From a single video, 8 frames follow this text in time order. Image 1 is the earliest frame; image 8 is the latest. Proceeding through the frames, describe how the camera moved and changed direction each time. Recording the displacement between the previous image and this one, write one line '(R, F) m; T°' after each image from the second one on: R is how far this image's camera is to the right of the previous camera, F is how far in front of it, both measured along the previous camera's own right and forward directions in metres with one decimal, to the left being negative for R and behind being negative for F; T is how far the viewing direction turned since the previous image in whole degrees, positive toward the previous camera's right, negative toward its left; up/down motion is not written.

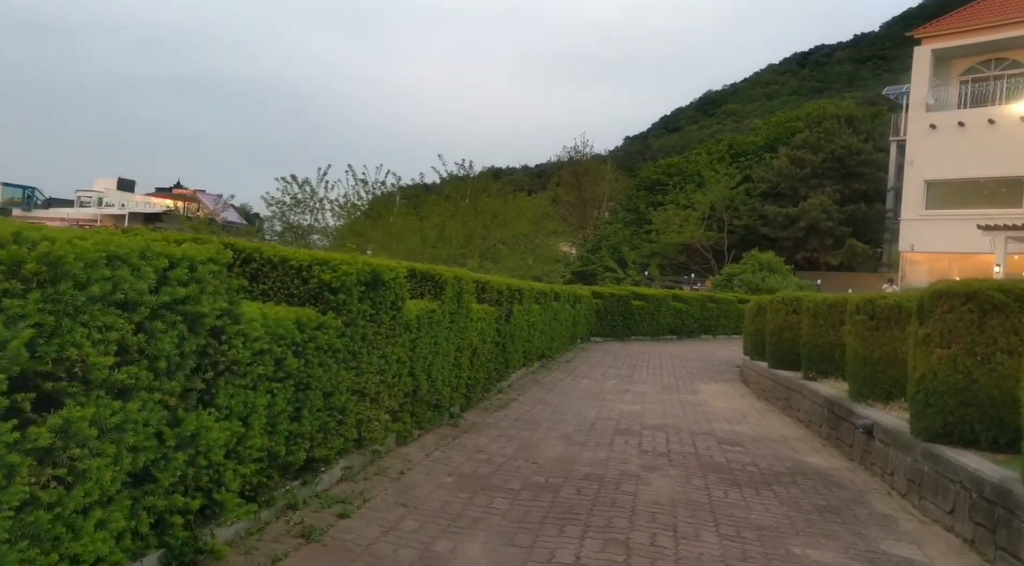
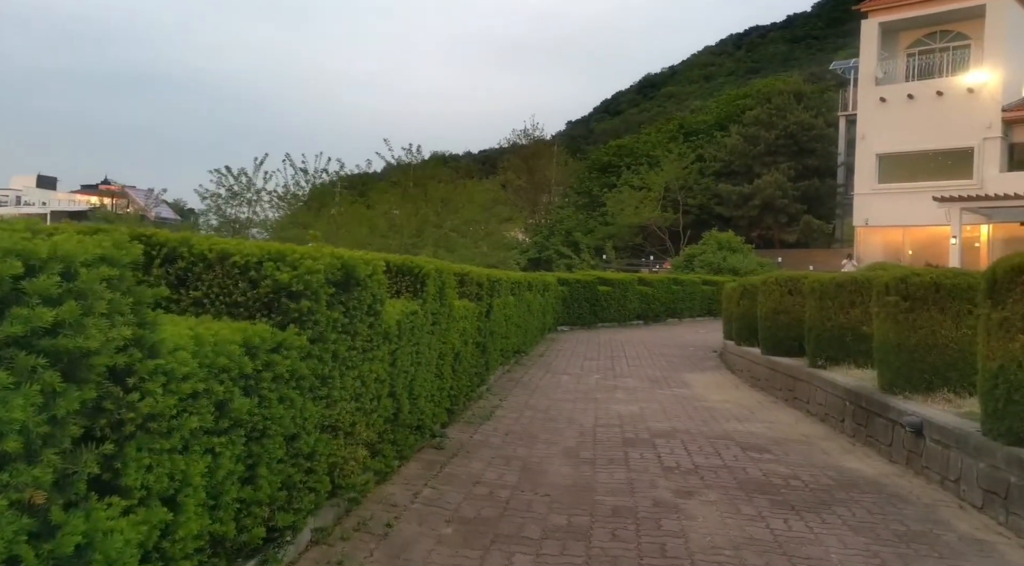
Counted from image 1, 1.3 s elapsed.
(-0.4, +1.2) m; +4°
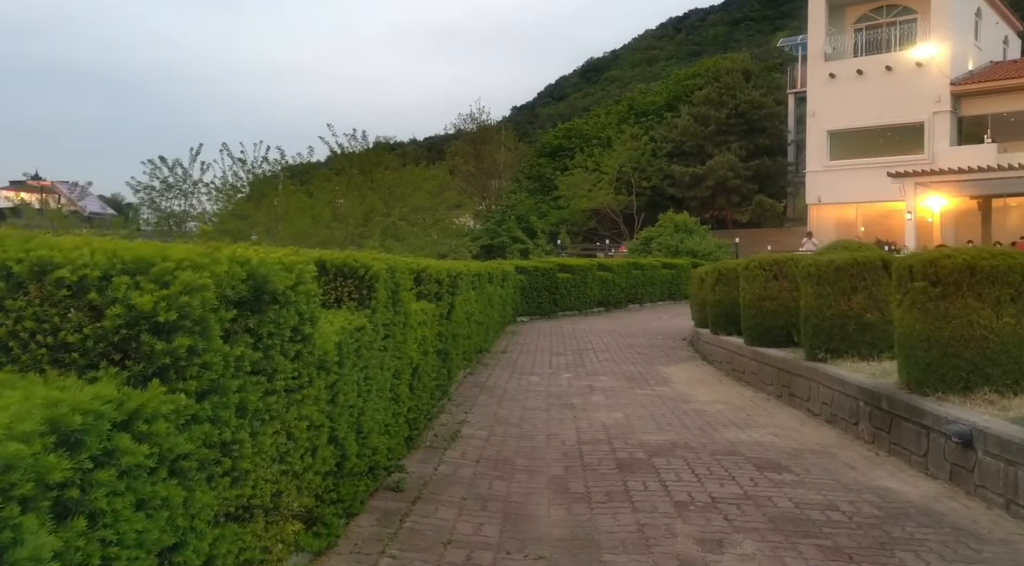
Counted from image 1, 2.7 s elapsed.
(-0.1, +1.2) m; +4°
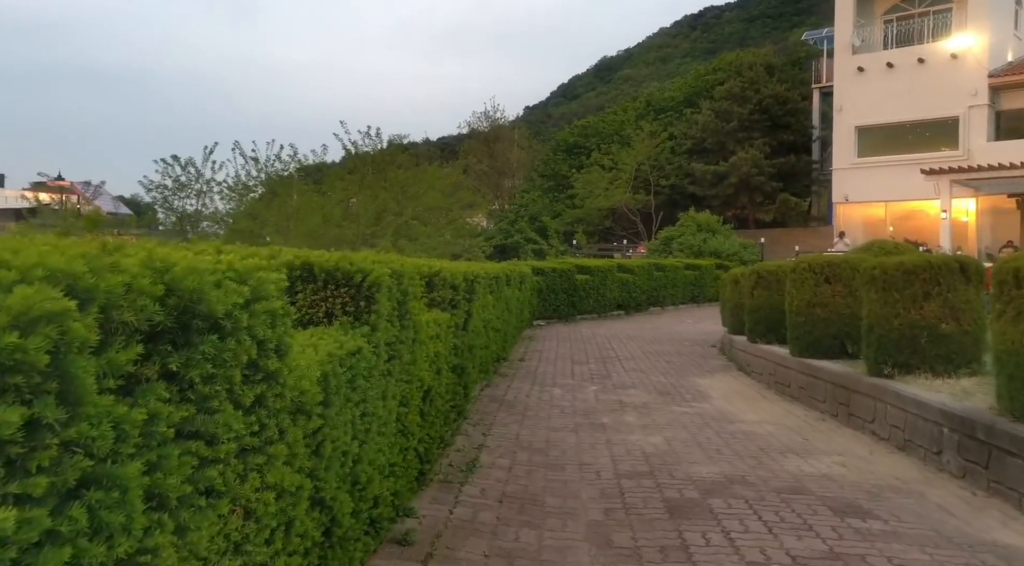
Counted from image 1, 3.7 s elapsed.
(-0.1, +0.9) m; -1°
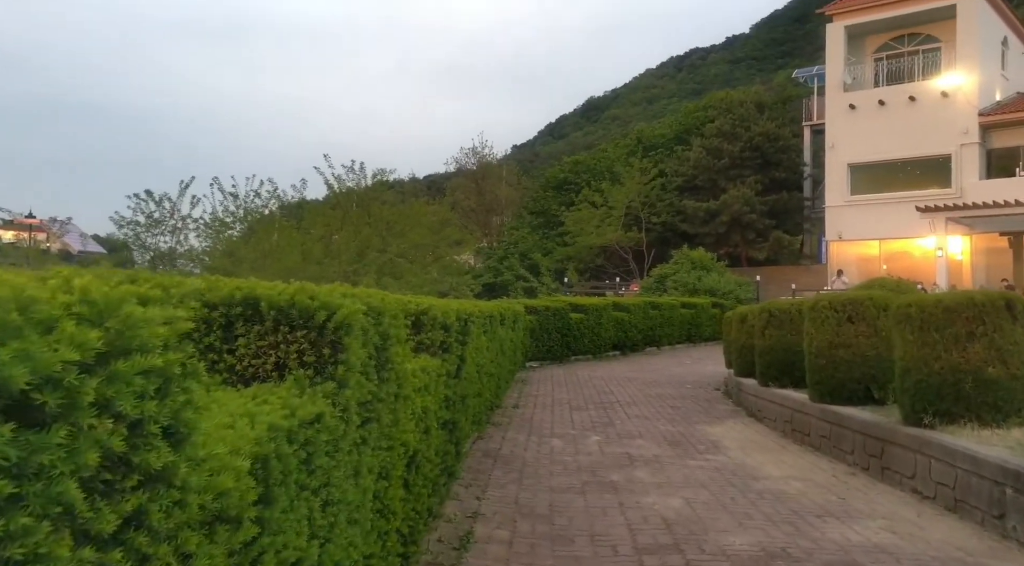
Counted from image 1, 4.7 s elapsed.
(-0.1, +0.8) m; +1°
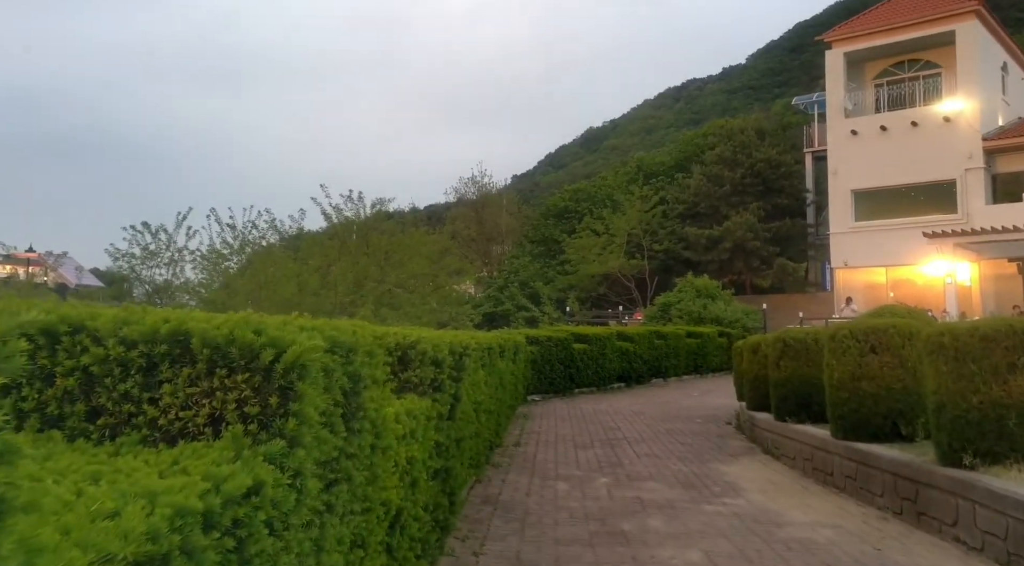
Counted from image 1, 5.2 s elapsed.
(0.0, +0.5) m; 0°
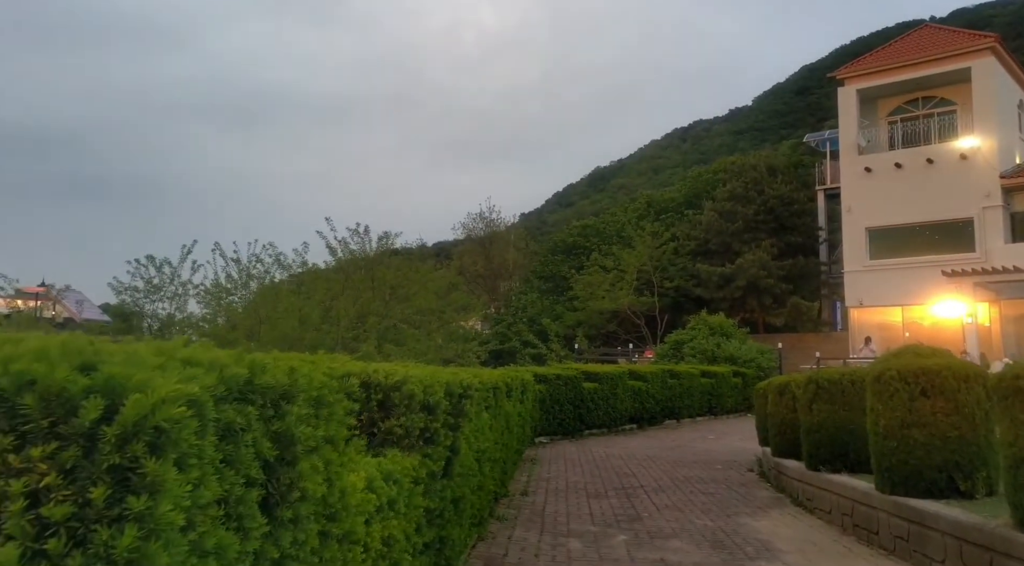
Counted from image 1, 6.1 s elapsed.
(0.0, +0.7) m; -1°
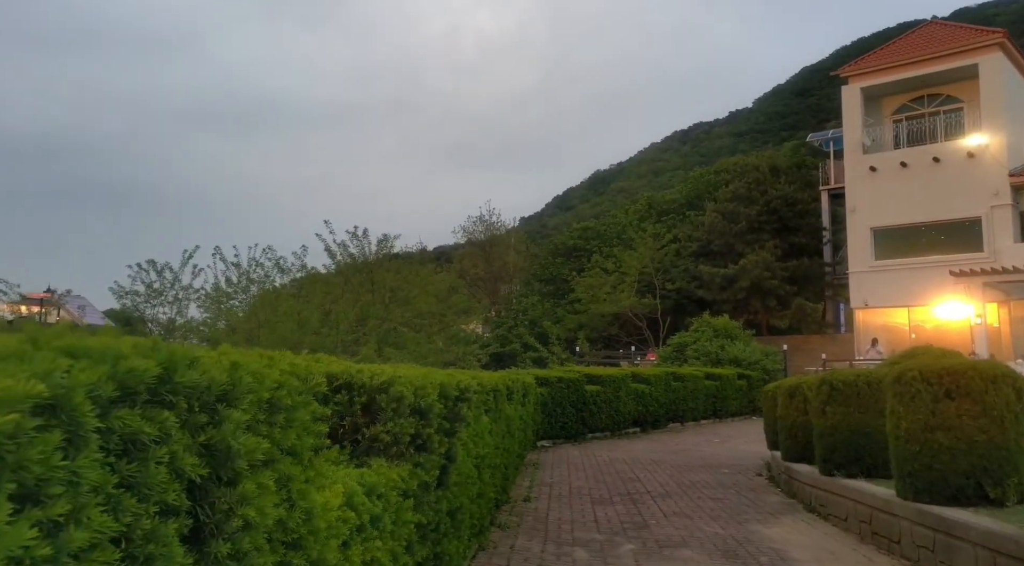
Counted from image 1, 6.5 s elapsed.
(0.0, +0.3) m; 0°
